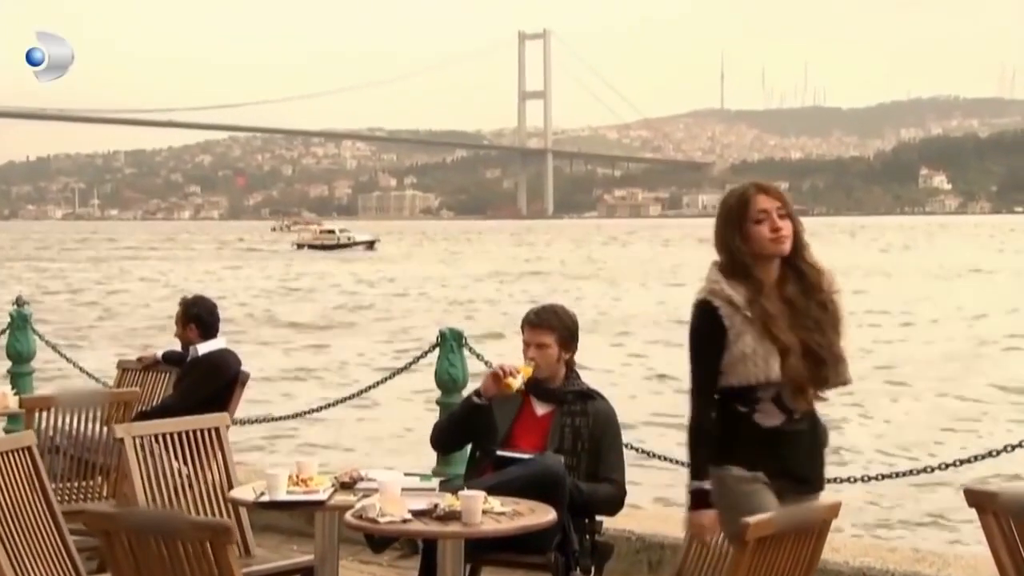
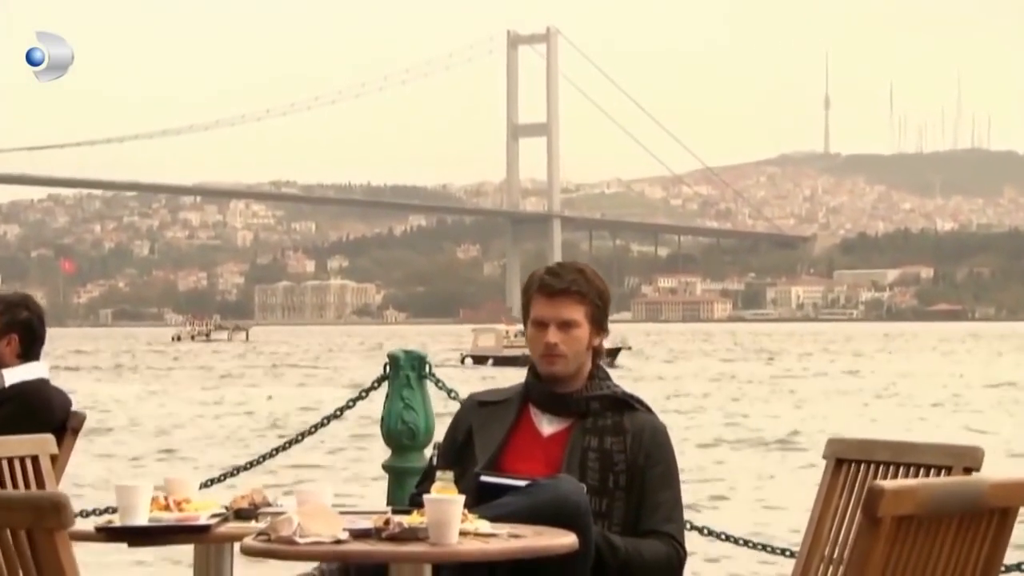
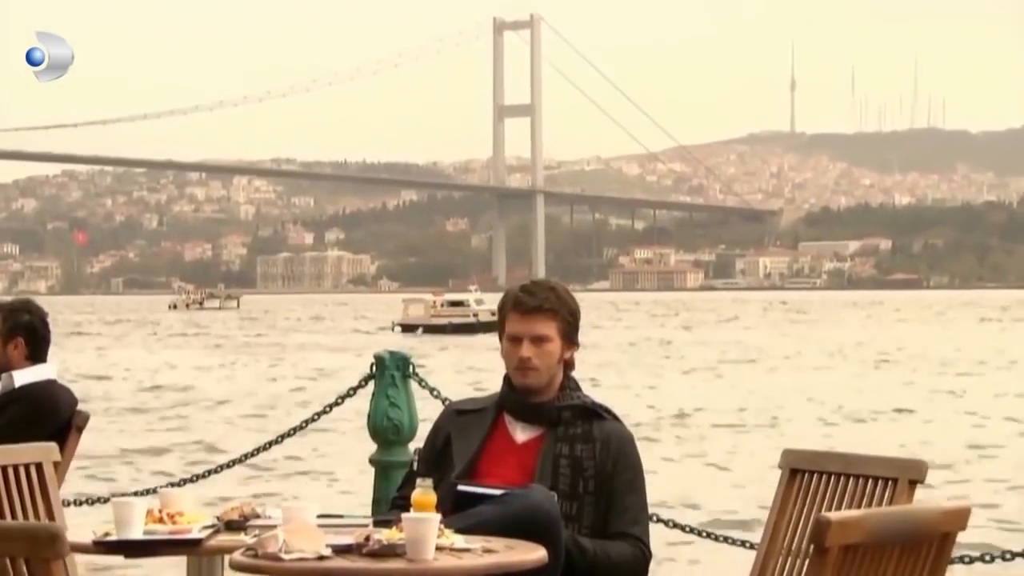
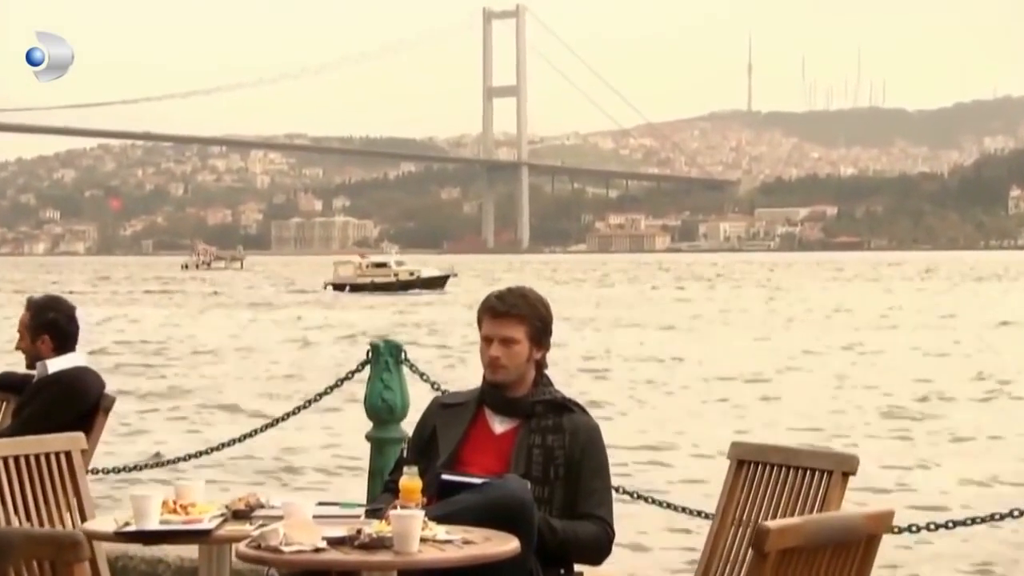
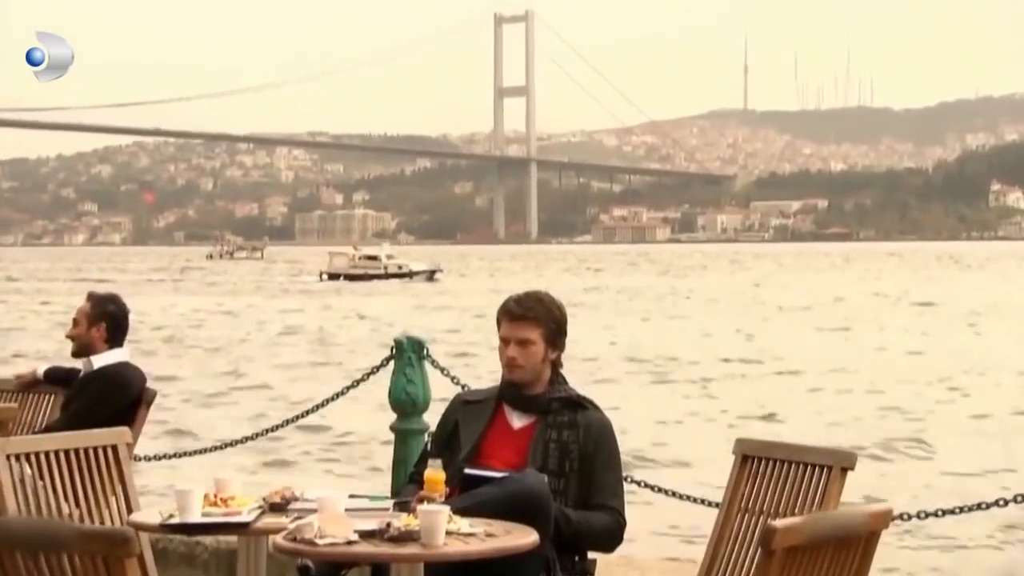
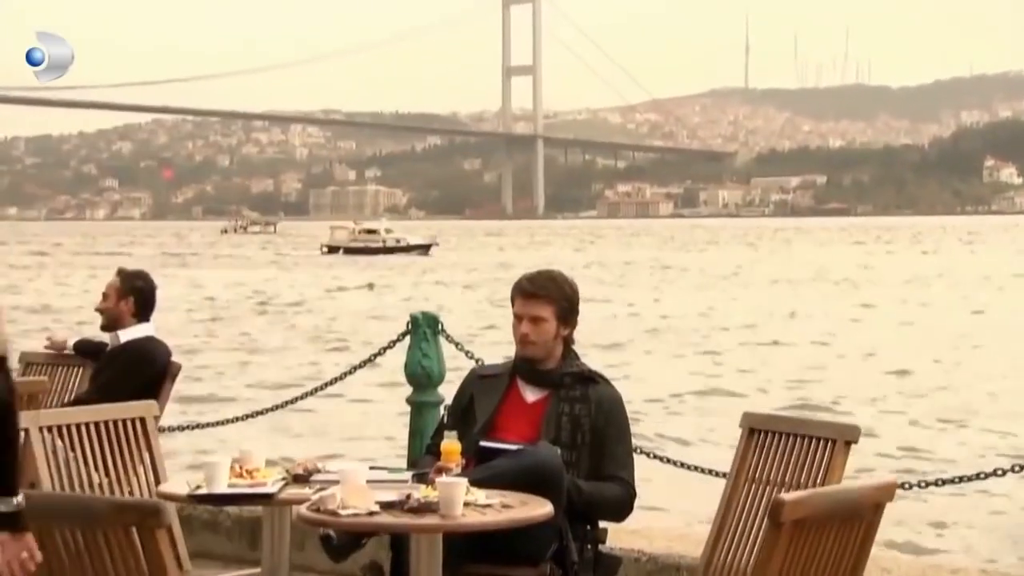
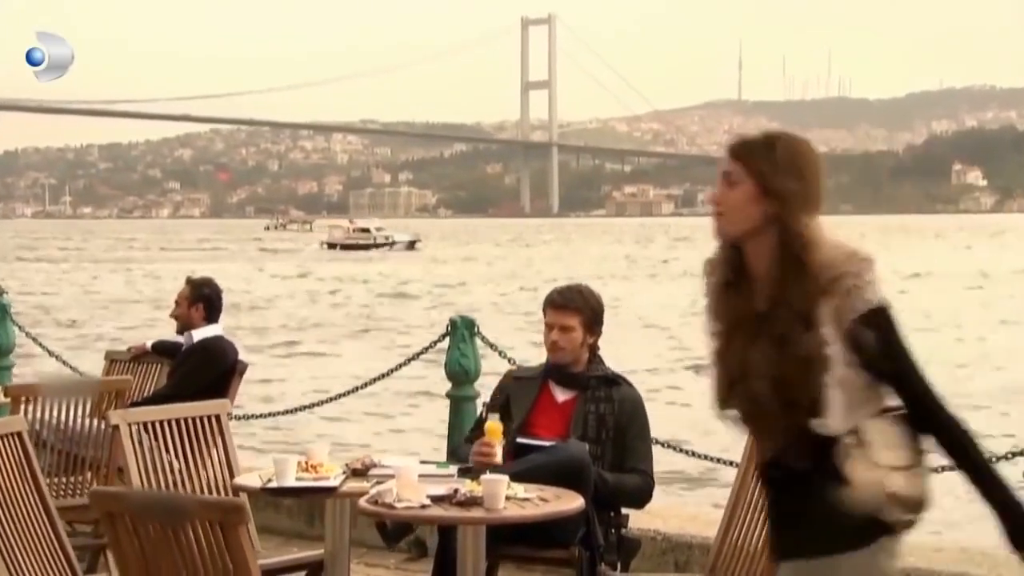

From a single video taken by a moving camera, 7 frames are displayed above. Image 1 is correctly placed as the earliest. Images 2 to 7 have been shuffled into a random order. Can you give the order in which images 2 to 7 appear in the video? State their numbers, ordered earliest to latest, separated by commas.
7, 6, 5, 4, 3, 2
